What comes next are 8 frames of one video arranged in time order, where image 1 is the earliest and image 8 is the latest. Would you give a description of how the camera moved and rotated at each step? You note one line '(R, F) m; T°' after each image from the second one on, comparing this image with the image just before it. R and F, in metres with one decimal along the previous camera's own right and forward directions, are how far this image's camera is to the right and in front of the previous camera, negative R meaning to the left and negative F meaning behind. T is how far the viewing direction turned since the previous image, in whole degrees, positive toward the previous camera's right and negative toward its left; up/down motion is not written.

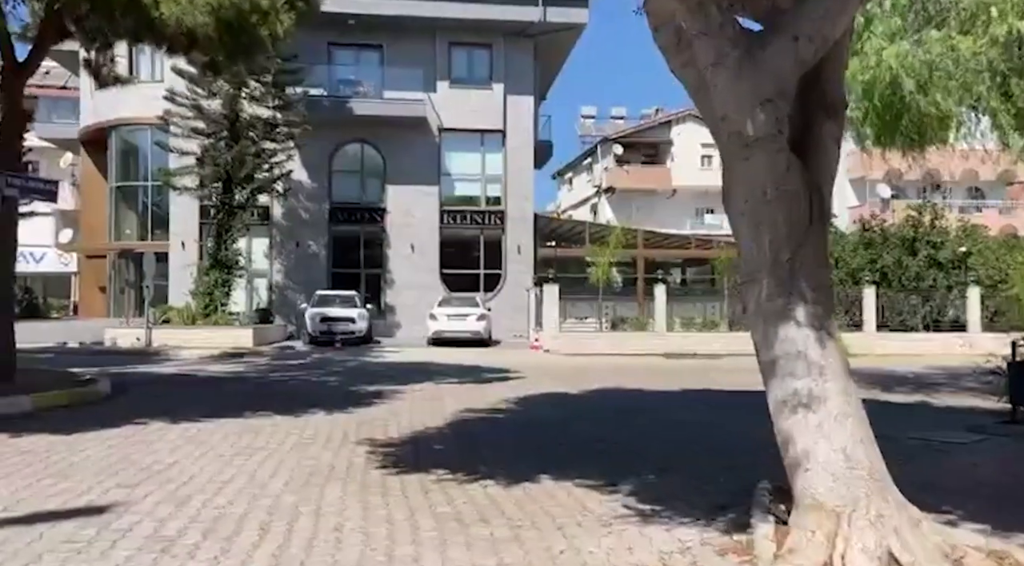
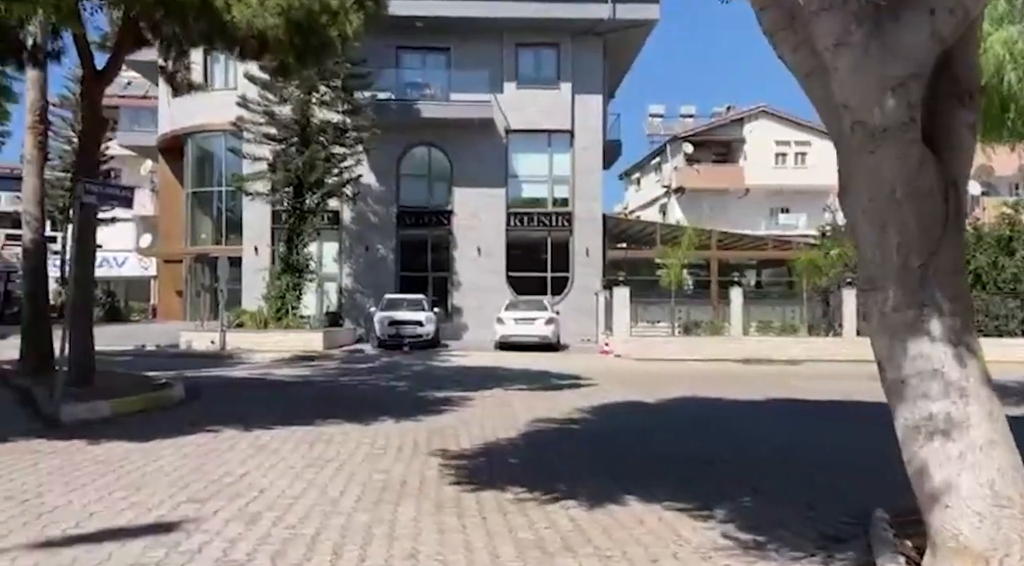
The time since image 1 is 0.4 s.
(-0.1, +0.4) m; -5°
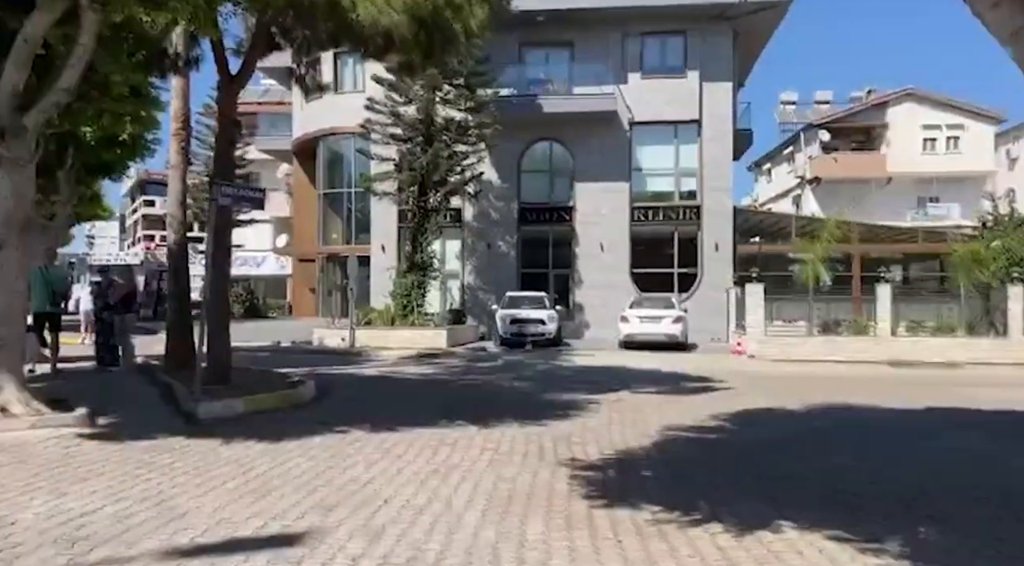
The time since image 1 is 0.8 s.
(-0.1, +0.5) m; -9°
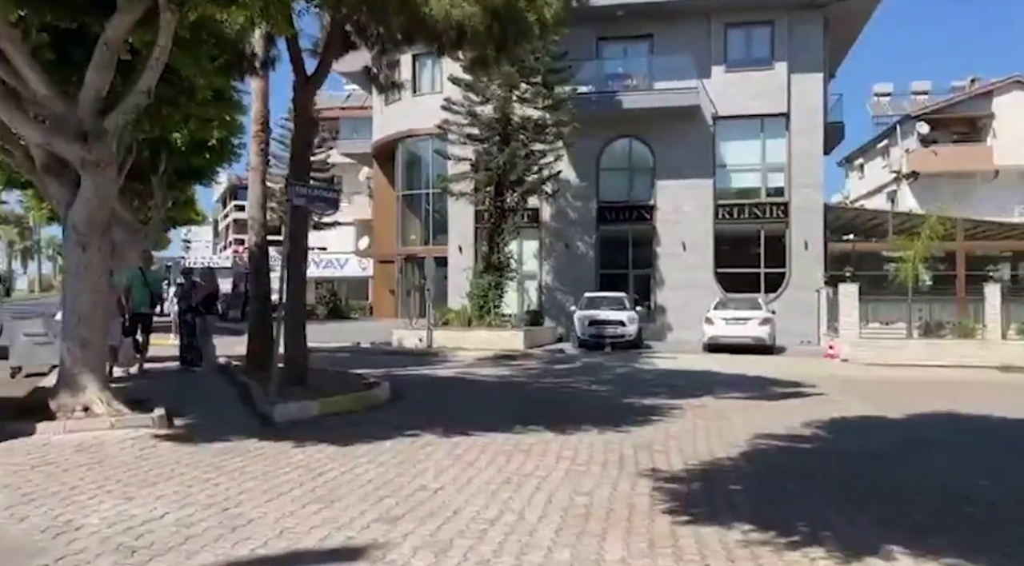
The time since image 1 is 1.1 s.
(0.0, +0.4) m; -6°
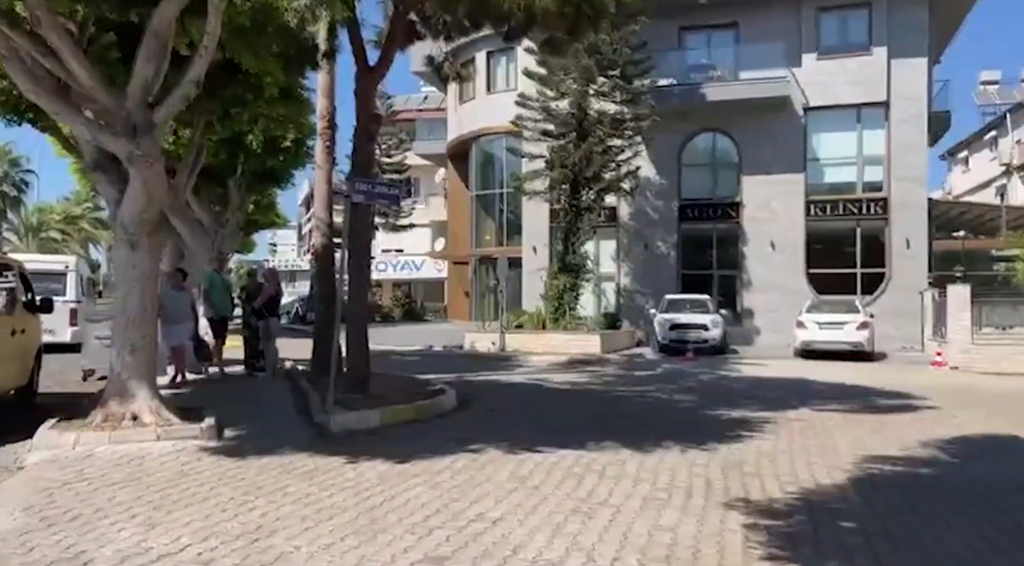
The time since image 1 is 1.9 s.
(+0.1, +0.8) m; -6°
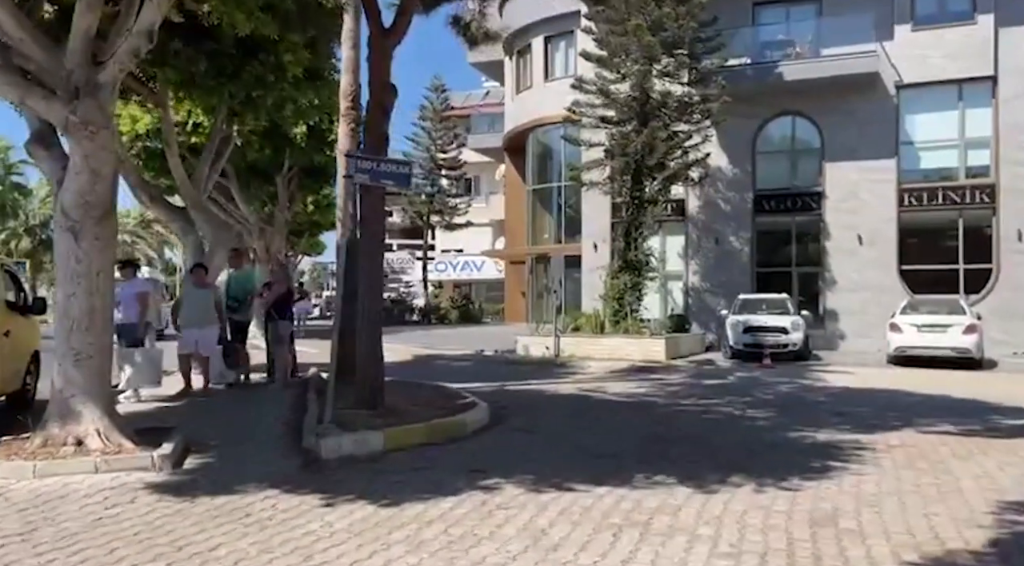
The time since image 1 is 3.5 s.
(+0.4, +1.7) m; -5°
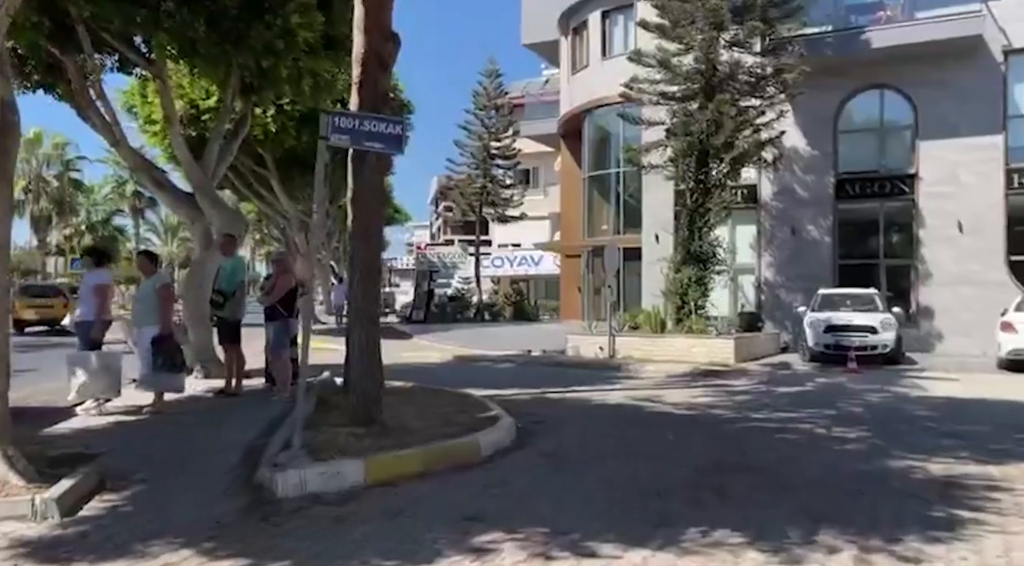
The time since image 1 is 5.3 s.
(+0.4, +1.8) m; -5°
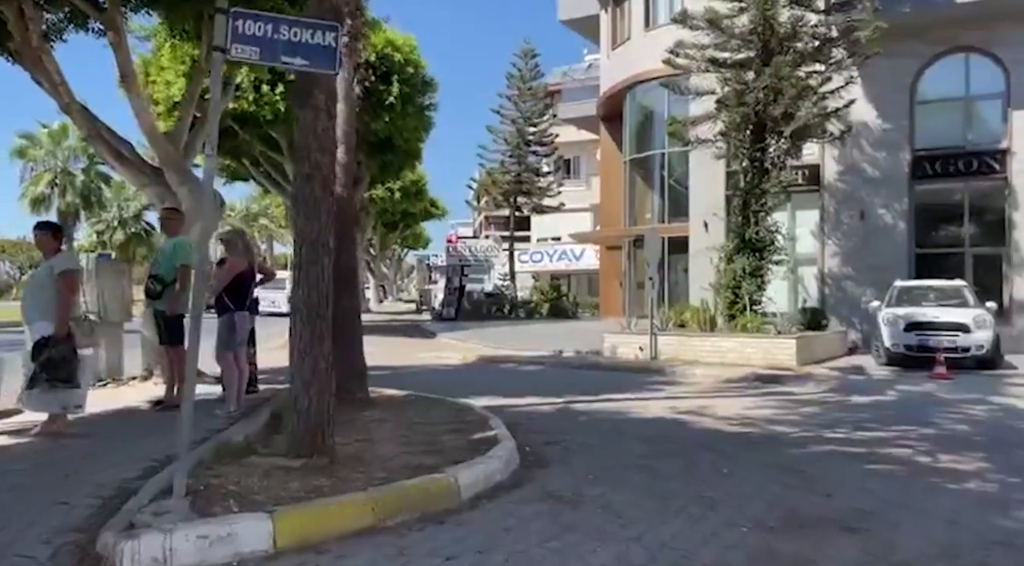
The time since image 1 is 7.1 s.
(+0.4, +2.0) m; -3°
